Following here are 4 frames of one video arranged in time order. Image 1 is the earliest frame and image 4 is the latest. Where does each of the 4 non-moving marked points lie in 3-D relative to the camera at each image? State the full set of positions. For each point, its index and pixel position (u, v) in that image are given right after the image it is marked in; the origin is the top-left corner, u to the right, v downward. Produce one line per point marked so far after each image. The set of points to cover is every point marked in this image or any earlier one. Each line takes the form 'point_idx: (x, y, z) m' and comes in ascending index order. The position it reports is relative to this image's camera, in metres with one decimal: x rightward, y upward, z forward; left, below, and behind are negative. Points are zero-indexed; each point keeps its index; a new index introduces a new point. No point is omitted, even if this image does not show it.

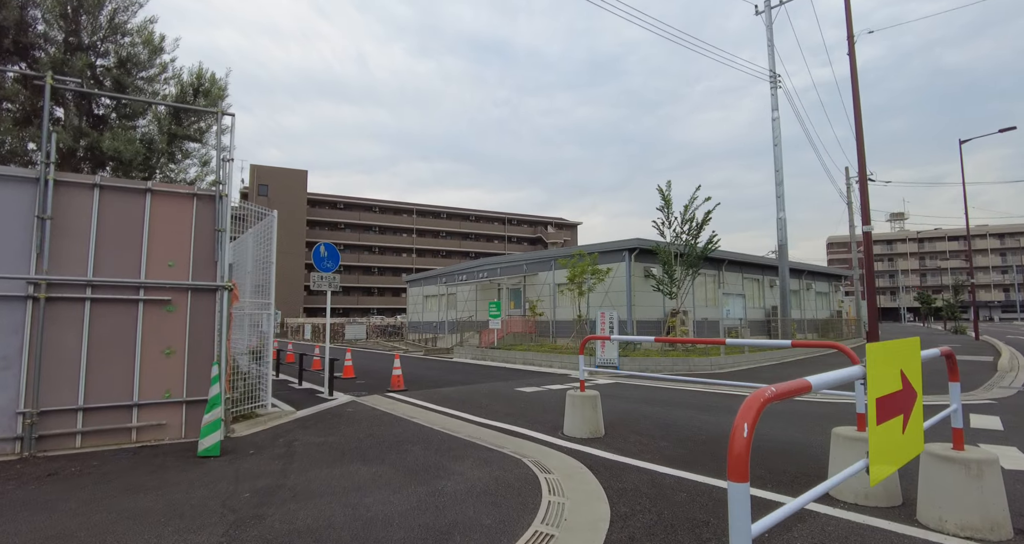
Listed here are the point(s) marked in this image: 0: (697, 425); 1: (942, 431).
0: (+2.7, -2.2, +7.4) m
1: (+5.8, -2.1, +6.8) m
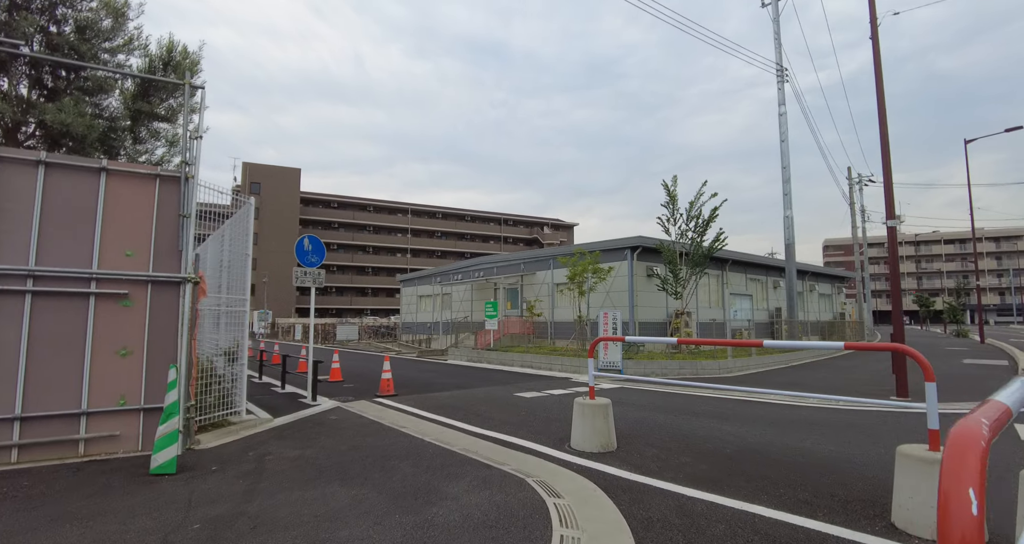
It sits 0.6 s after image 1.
0: (+2.7, -2.2, +6.6) m
1: (+5.8, -2.1, +6.1) m
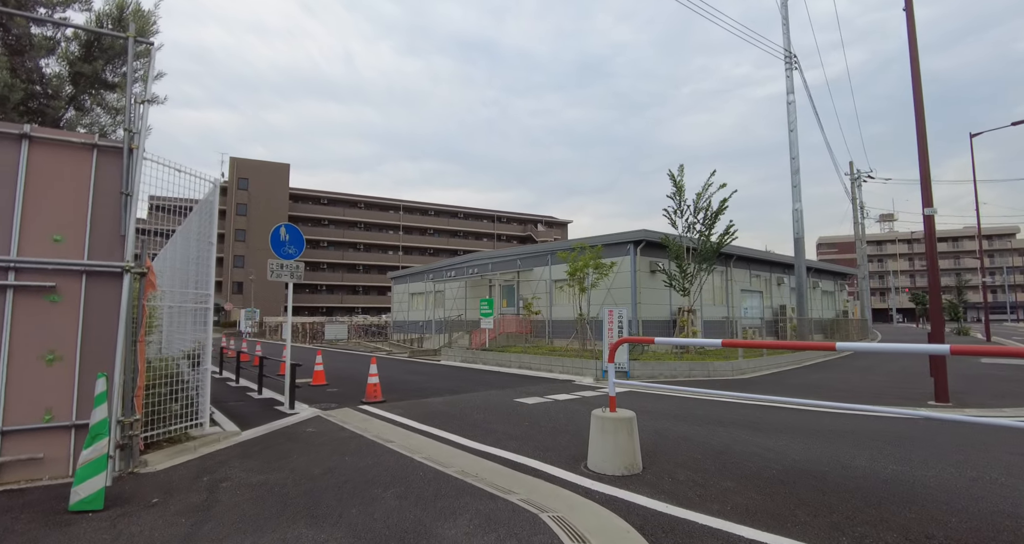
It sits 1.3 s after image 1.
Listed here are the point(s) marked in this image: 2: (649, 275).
0: (+2.8, -2.0, +5.7) m
1: (+5.8, -2.0, +5.2) m
2: (+4.6, -0.1, +17.2) m
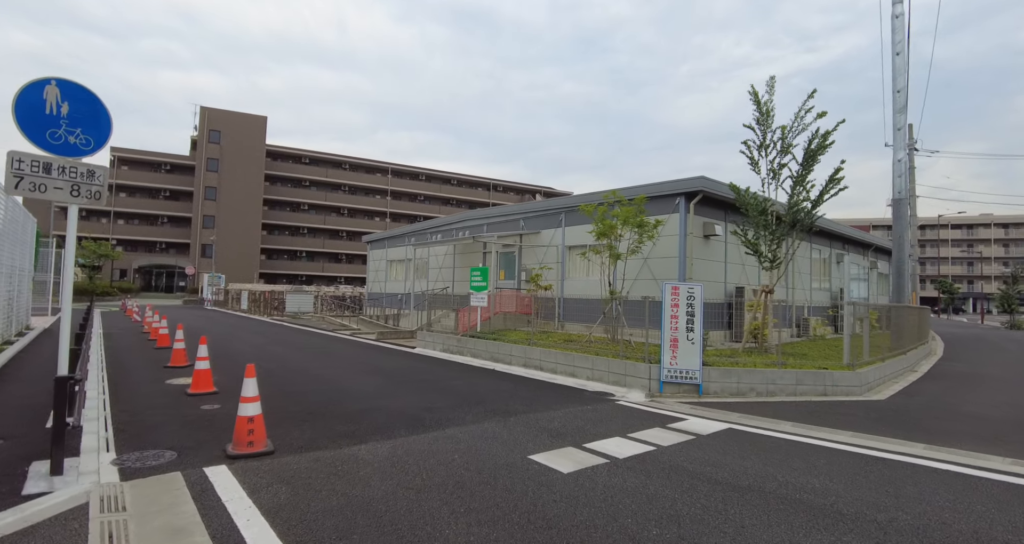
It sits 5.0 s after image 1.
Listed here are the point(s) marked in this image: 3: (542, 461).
0: (+2.9, -1.7, +1.1) m
1: (+6.0, -1.7, +0.7) m
2: (+4.7, +0.8, +12.6) m
3: (+0.3, -1.7, +4.6) m
